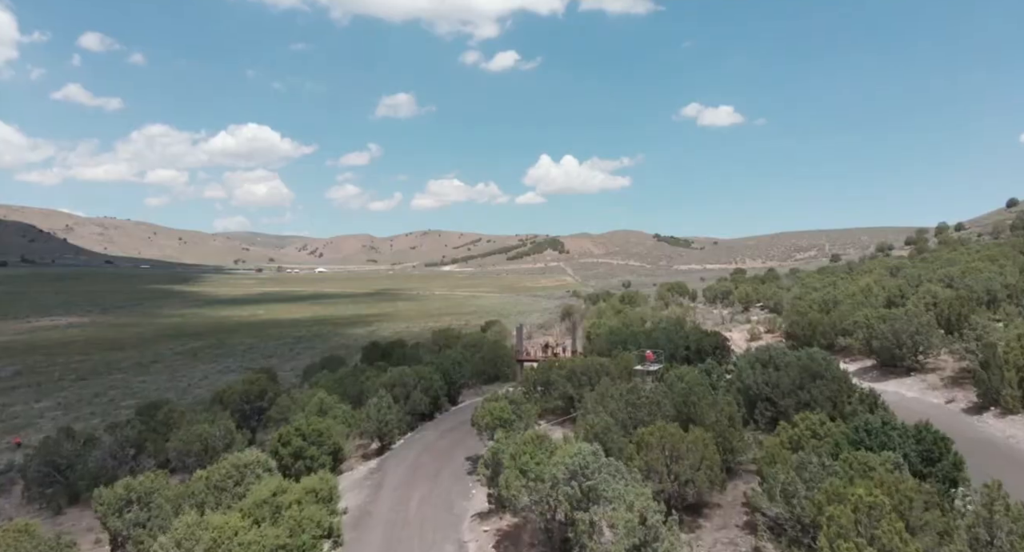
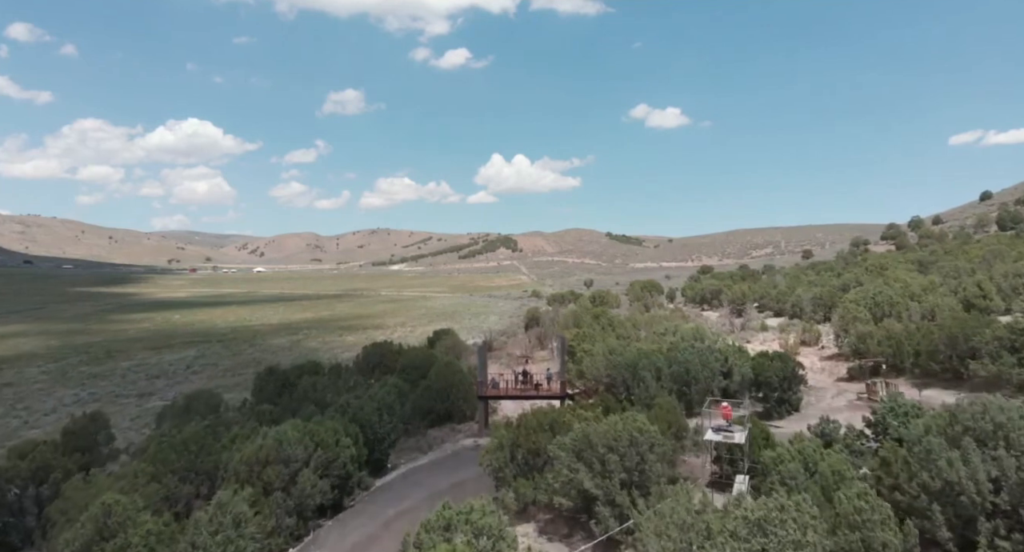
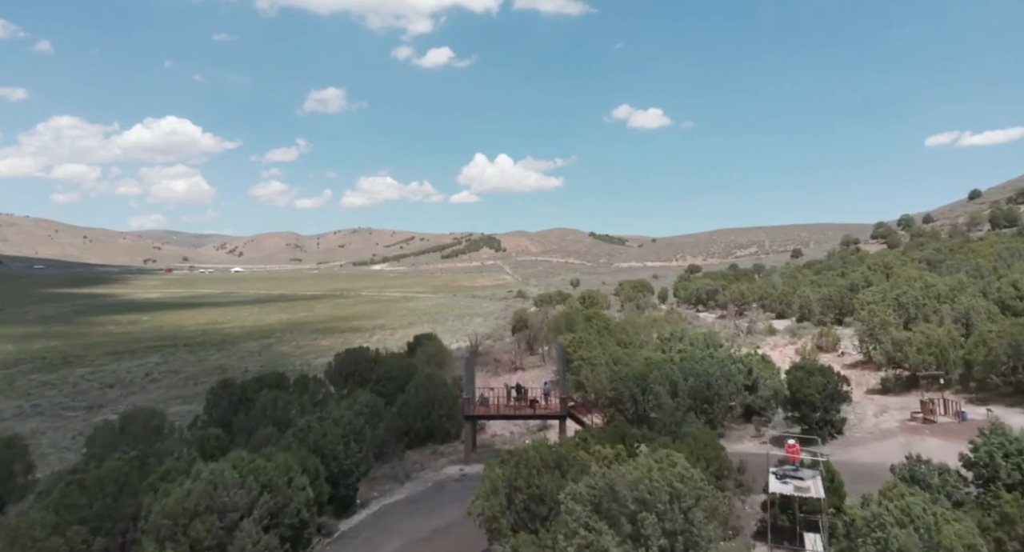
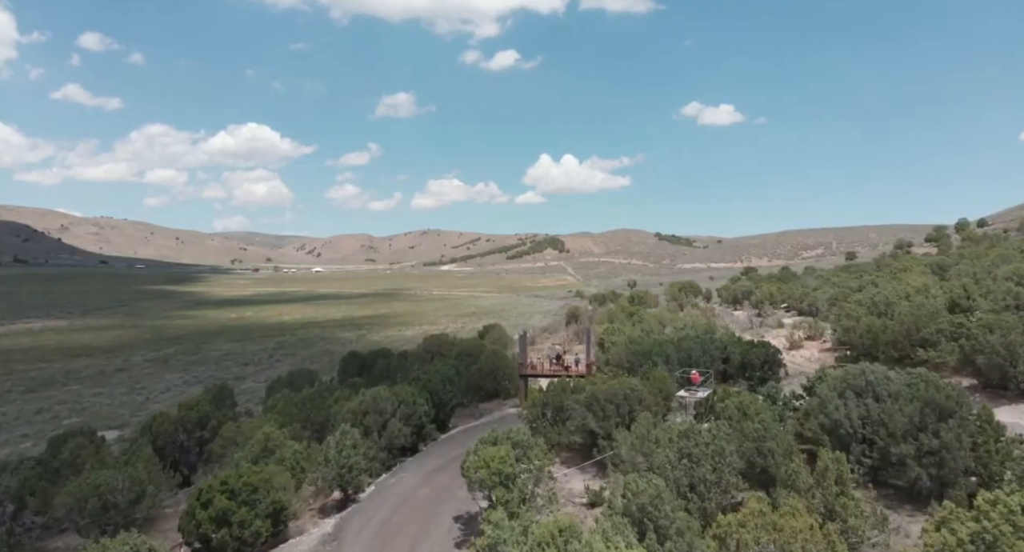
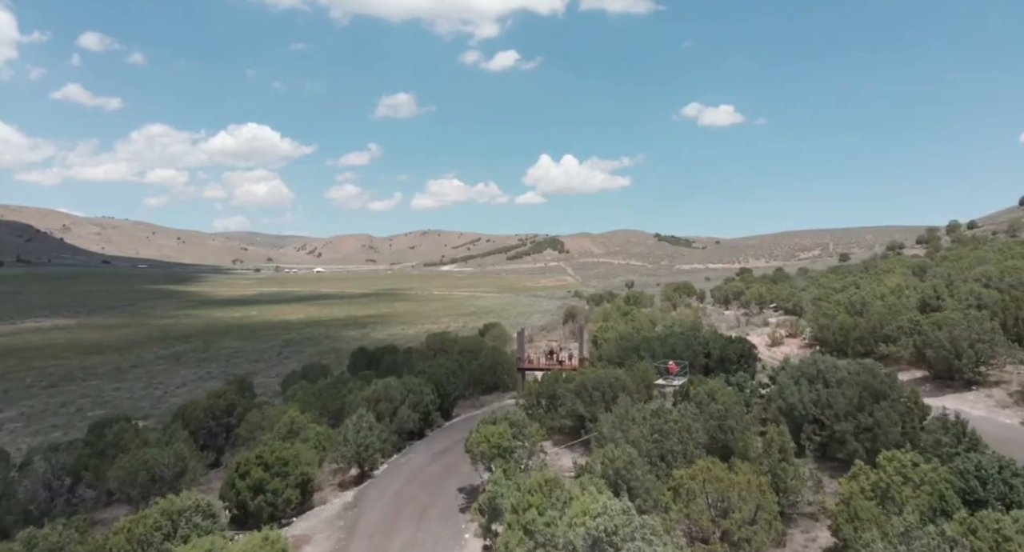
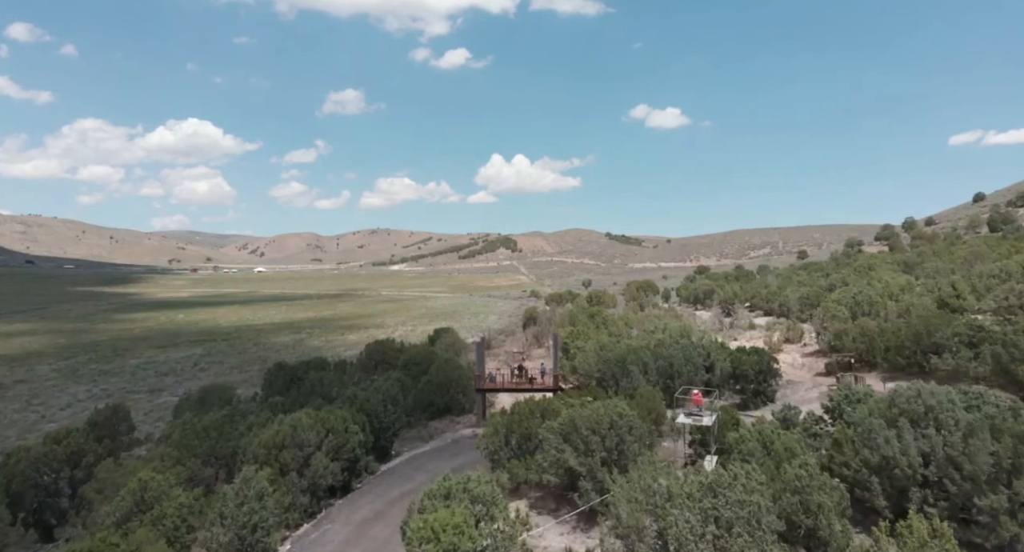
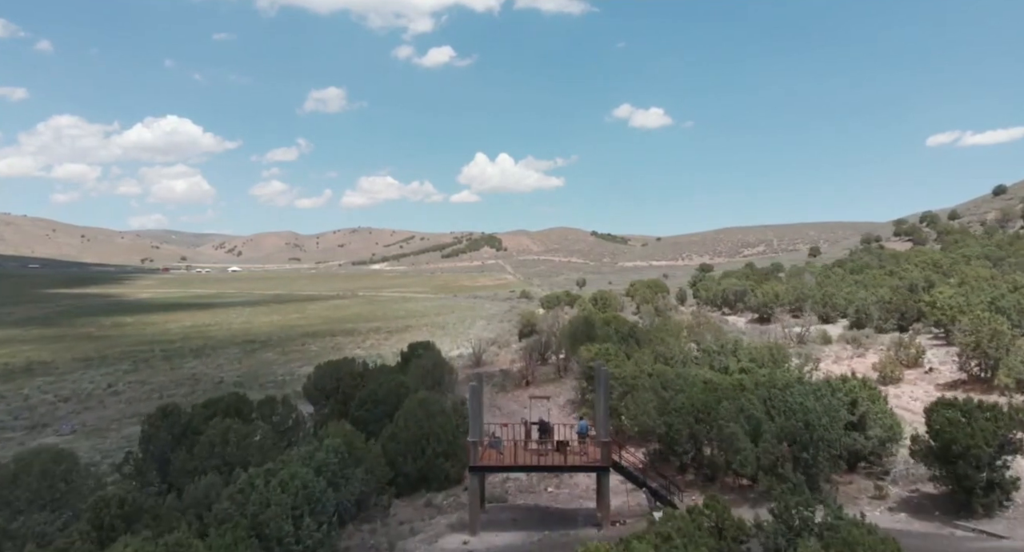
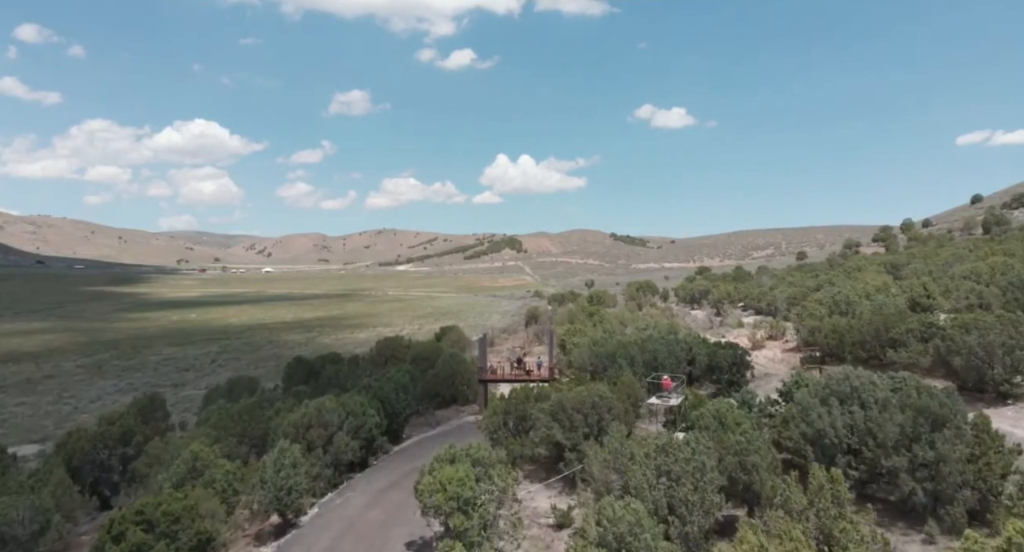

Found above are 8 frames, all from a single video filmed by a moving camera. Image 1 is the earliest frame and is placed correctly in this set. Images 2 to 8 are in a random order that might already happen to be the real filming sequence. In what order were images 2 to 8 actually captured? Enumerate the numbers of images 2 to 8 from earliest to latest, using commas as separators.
5, 4, 8, 6, 2, 3, 7
